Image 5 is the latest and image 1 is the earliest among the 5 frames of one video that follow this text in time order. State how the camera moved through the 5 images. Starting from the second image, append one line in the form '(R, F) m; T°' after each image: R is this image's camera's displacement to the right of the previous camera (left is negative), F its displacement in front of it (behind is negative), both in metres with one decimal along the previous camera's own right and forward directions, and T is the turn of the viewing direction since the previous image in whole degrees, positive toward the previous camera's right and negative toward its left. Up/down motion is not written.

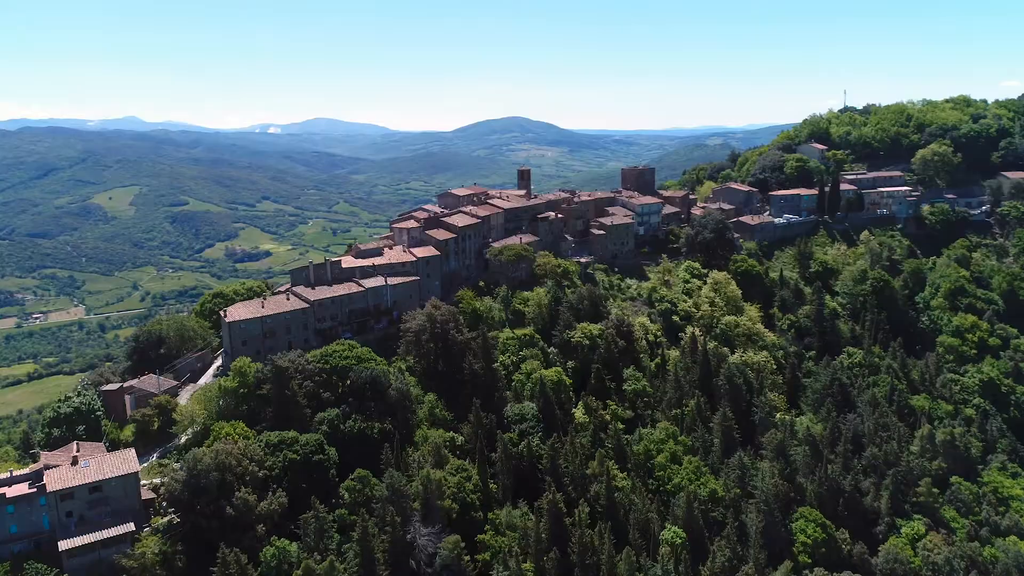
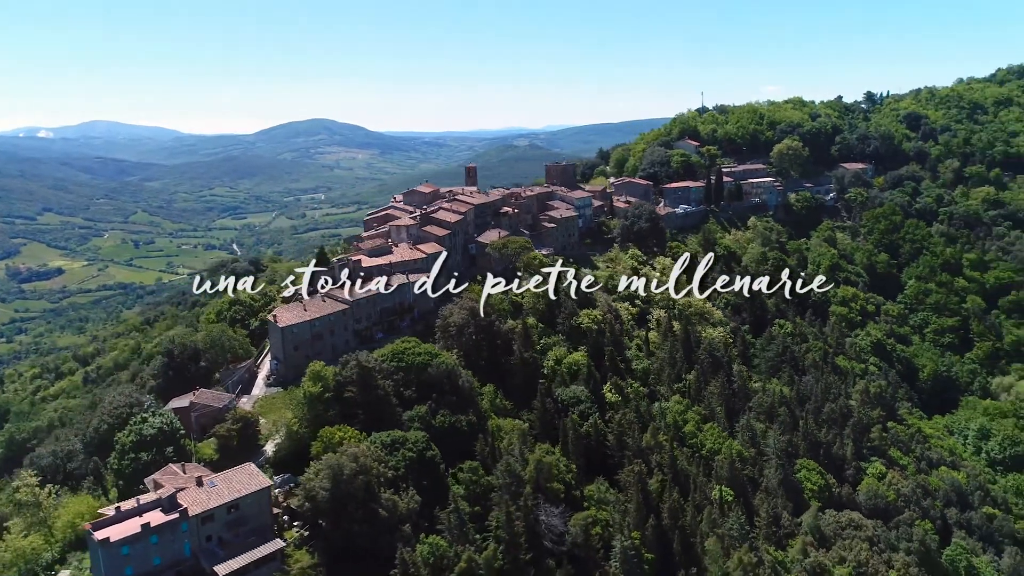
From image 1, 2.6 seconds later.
(-13.2, +0.3) m; +14°
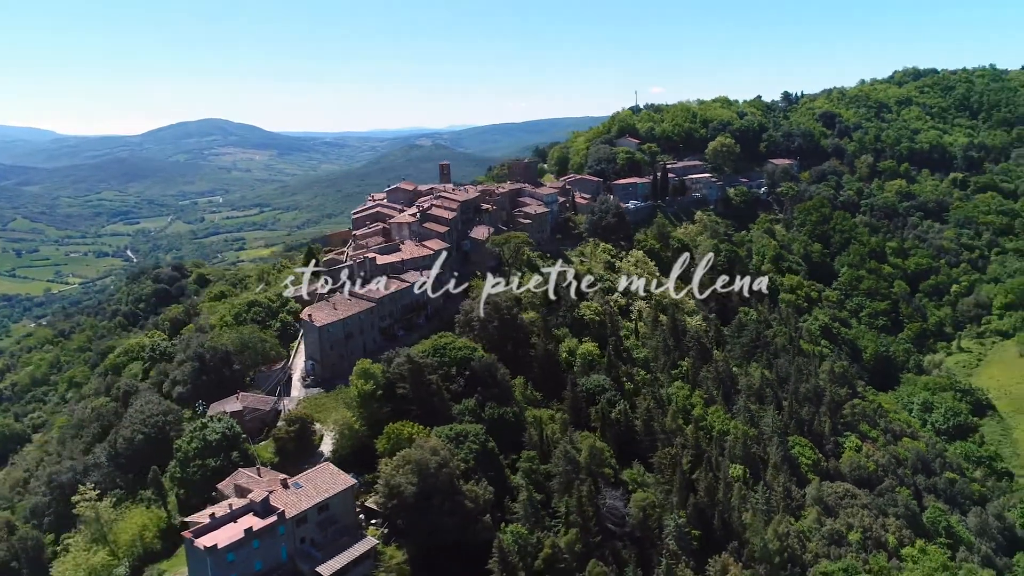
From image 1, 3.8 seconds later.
(-6.9, -0.2) m; +7°
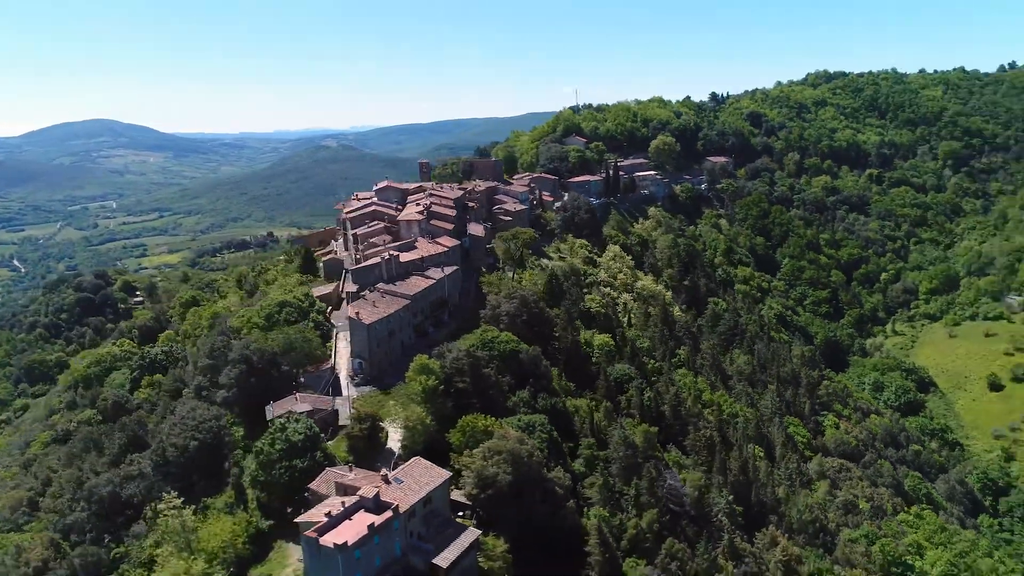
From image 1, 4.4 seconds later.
(-7.1, -0.3) m; +7°
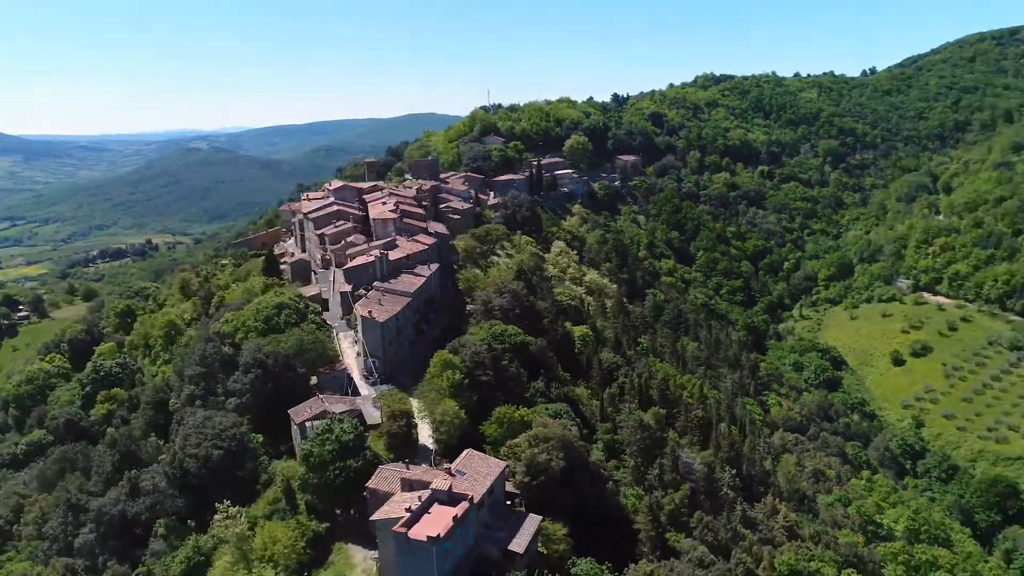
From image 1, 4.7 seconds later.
(-6.5, -0.2) m; +9°
